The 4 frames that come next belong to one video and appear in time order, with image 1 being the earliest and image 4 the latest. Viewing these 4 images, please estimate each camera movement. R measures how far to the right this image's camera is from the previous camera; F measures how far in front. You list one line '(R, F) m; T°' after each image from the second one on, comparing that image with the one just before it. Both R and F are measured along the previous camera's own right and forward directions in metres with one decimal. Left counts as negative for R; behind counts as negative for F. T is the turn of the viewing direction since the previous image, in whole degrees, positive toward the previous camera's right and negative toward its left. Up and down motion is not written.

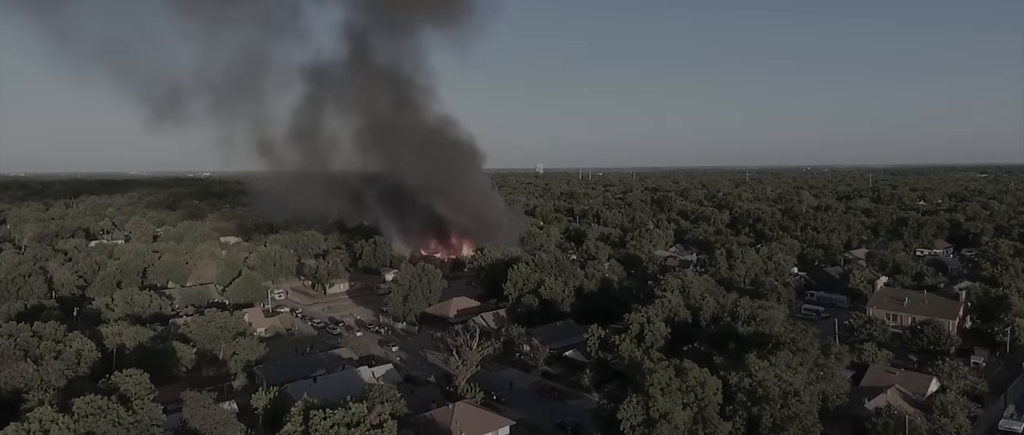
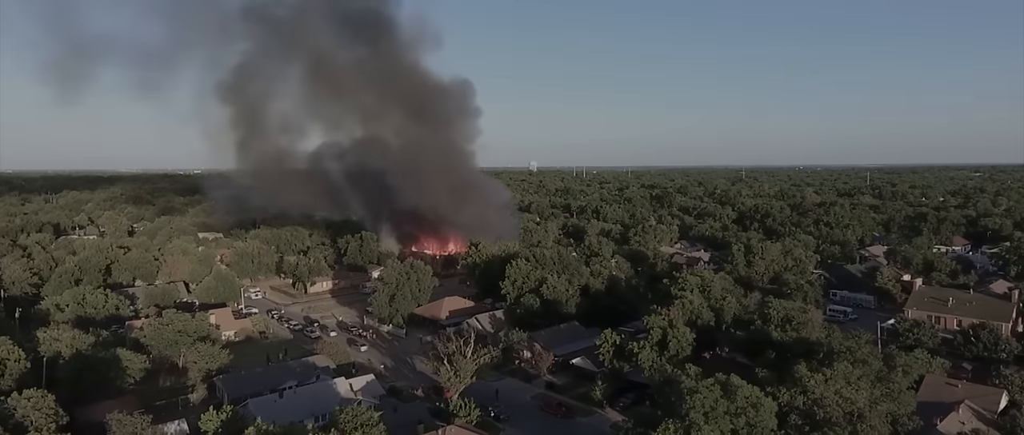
(-0.1, +1.8) m; +1°
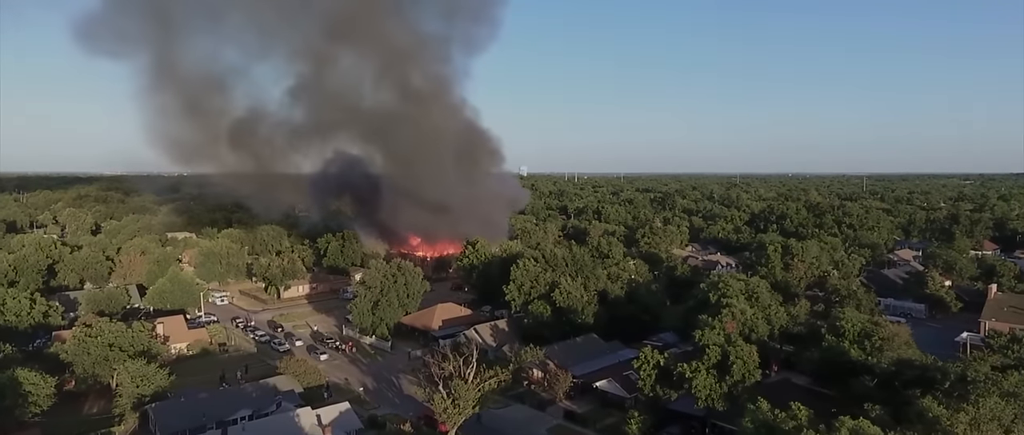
(-0.3, +2.4) m; +1°
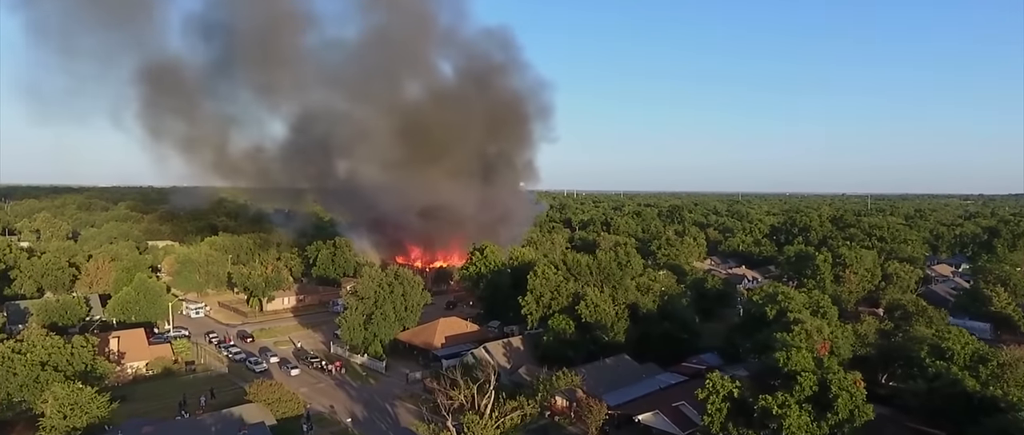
(-0.3, +1.9) m; 0°
